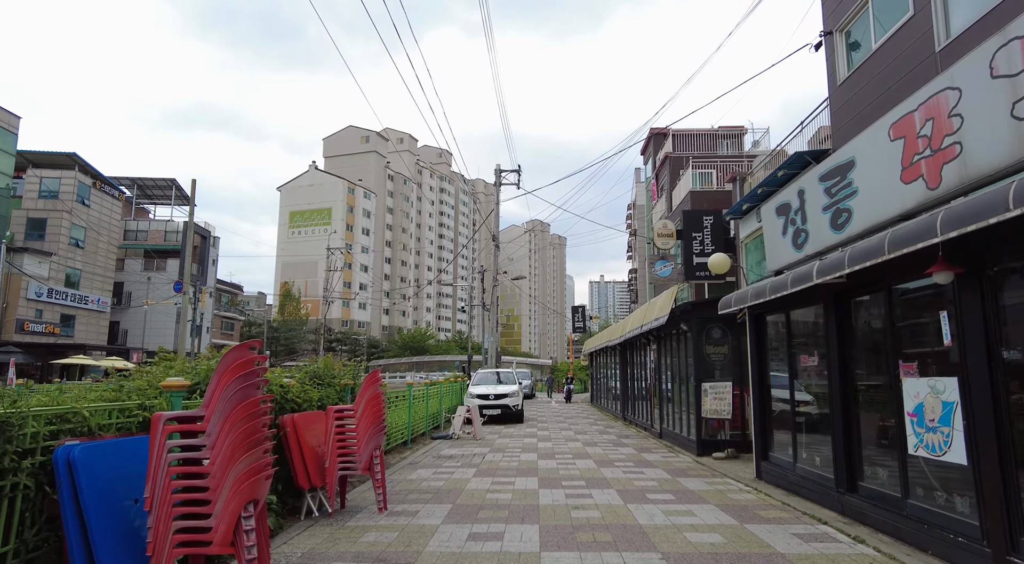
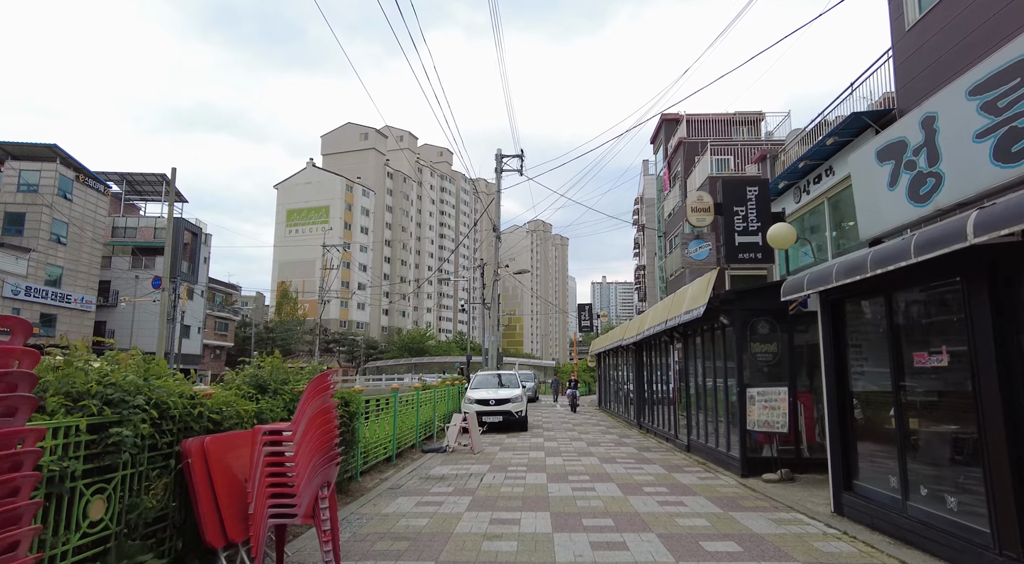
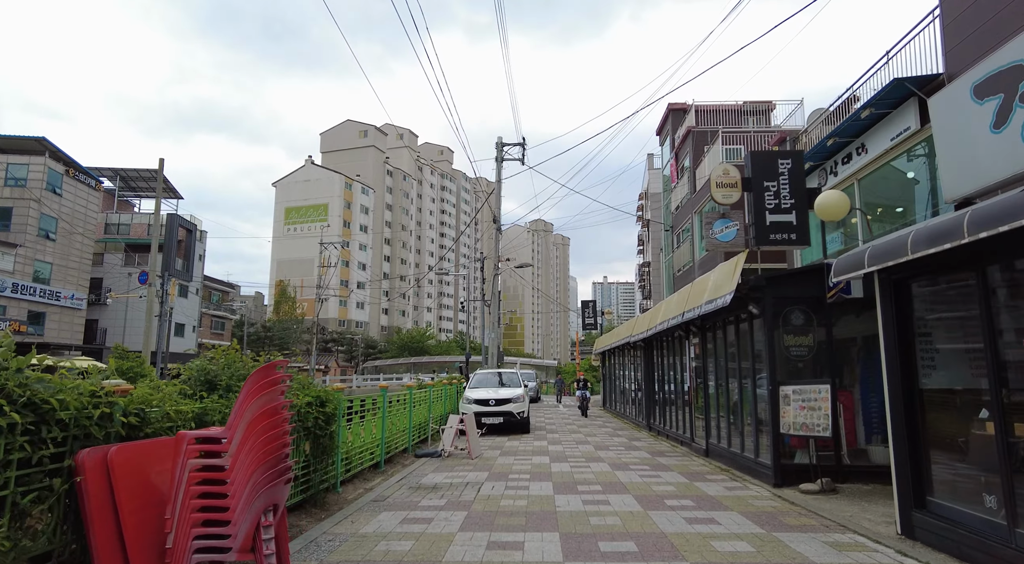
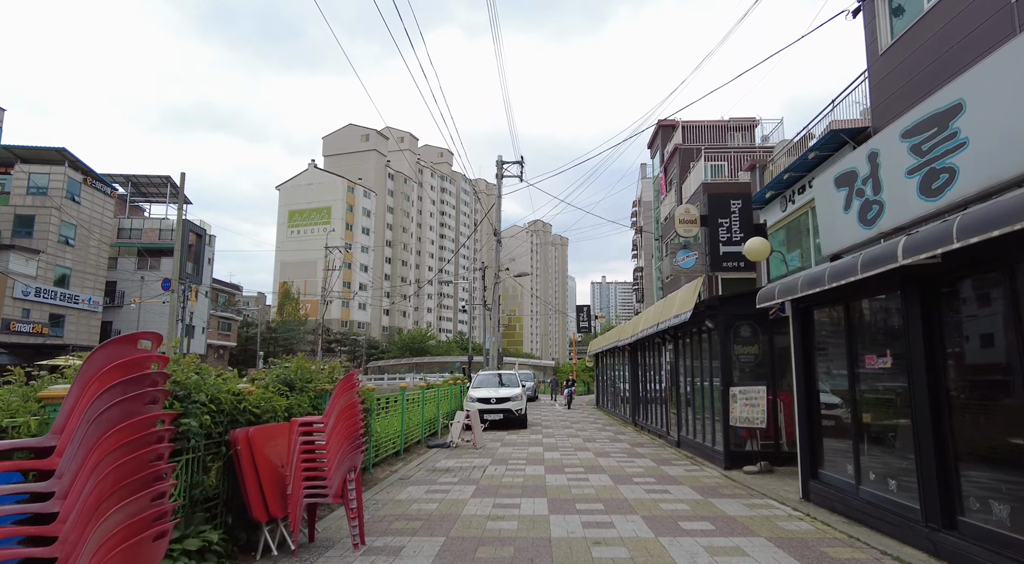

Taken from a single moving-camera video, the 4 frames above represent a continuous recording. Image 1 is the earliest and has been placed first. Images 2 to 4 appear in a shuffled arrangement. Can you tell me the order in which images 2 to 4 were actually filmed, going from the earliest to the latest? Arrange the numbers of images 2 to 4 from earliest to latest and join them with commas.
4, 2, 3
